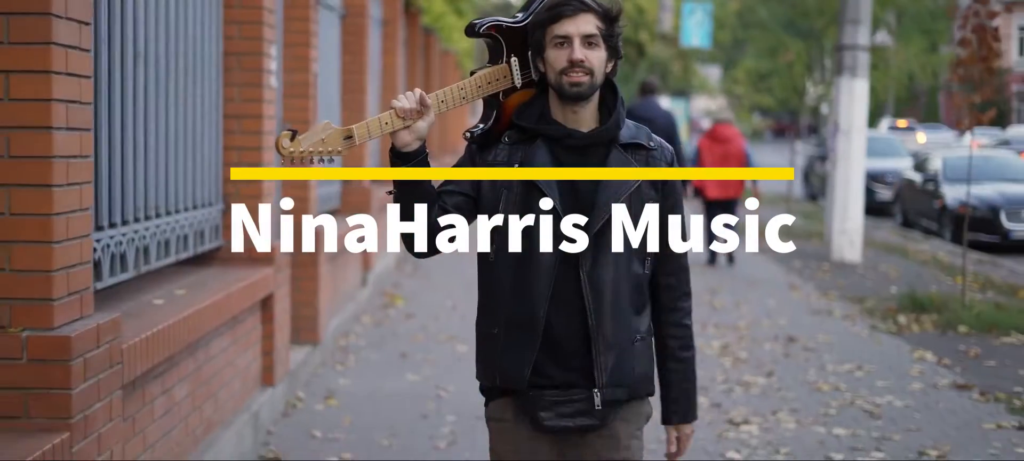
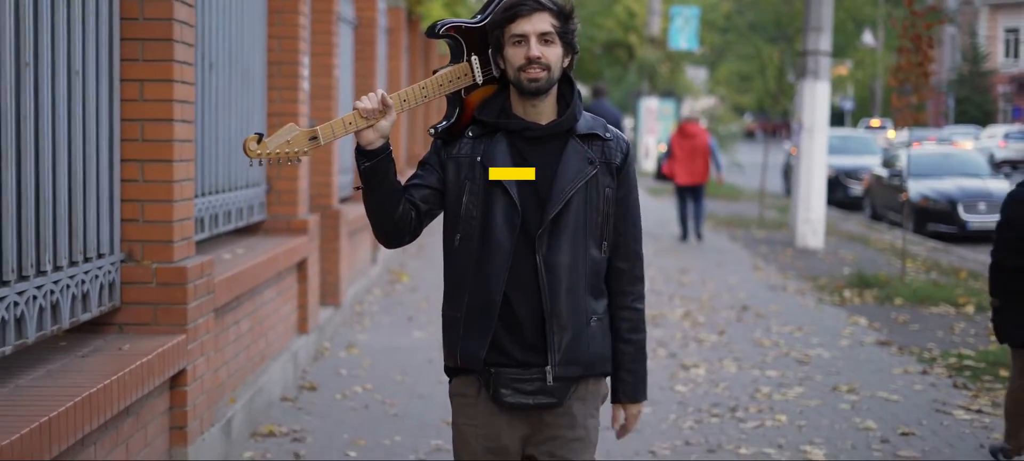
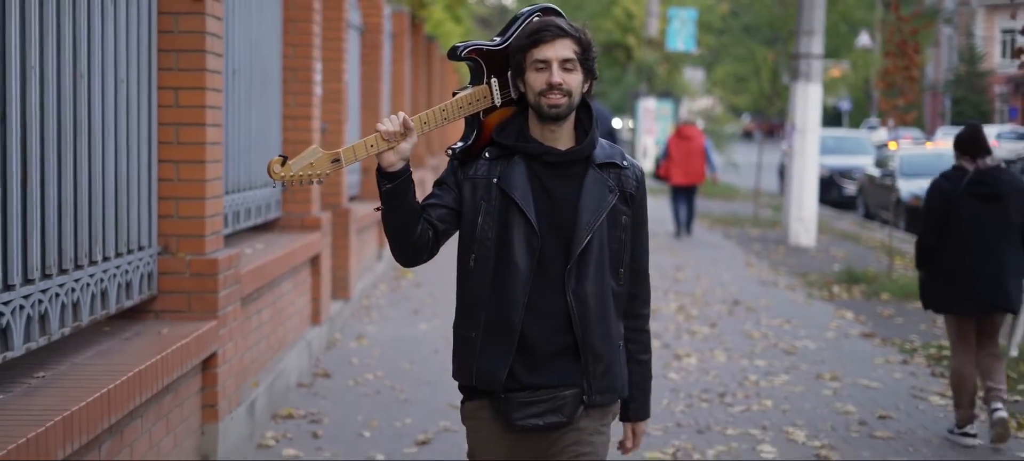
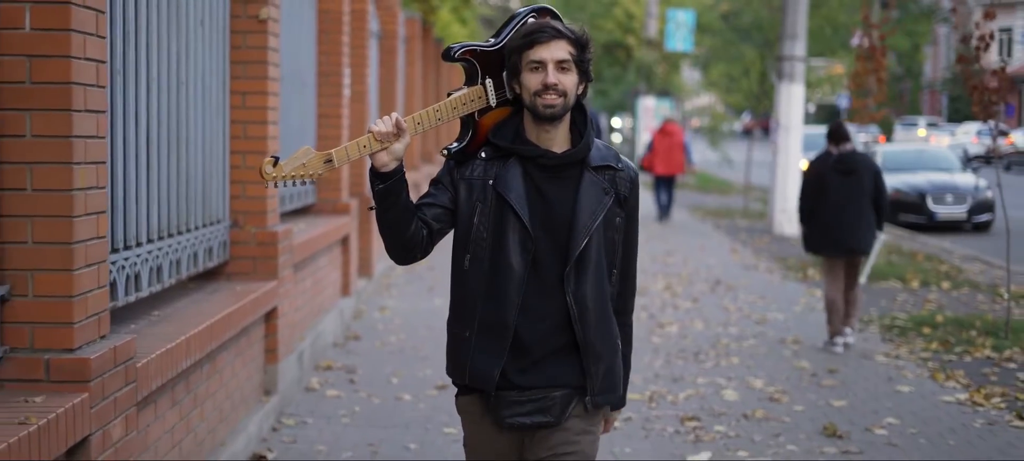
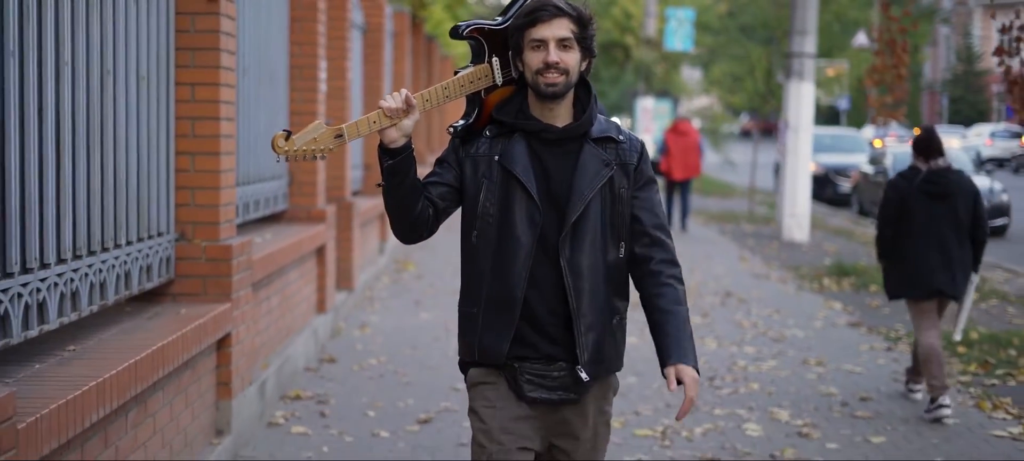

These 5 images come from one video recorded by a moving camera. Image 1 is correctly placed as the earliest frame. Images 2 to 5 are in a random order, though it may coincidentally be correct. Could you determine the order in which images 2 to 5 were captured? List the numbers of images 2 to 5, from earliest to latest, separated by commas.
2, 3, 5, 4
